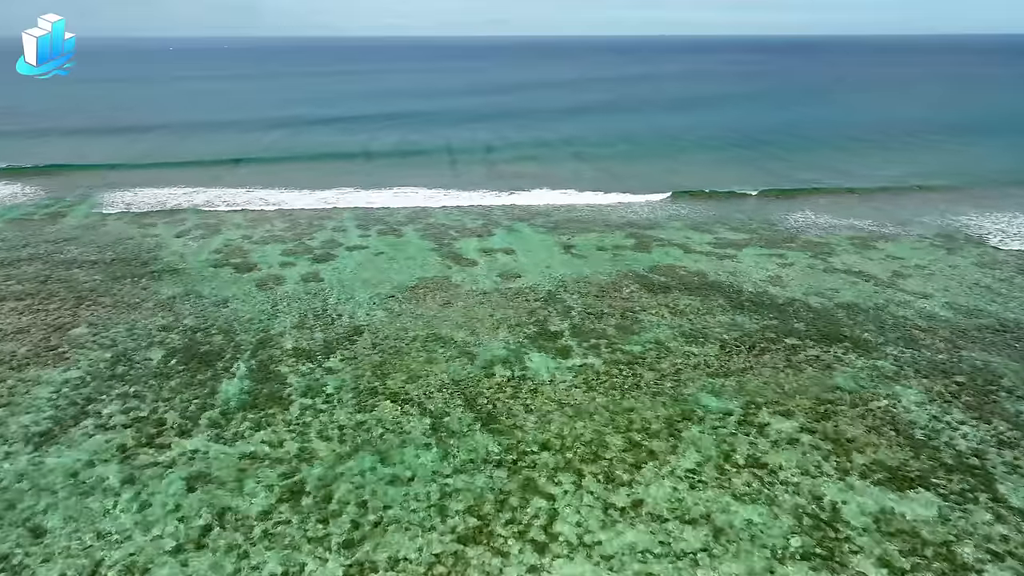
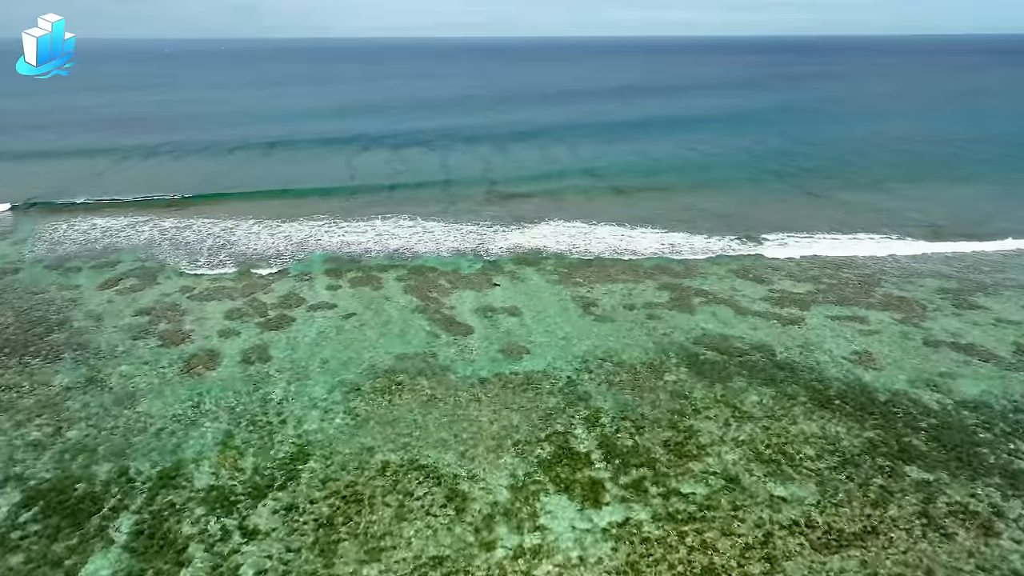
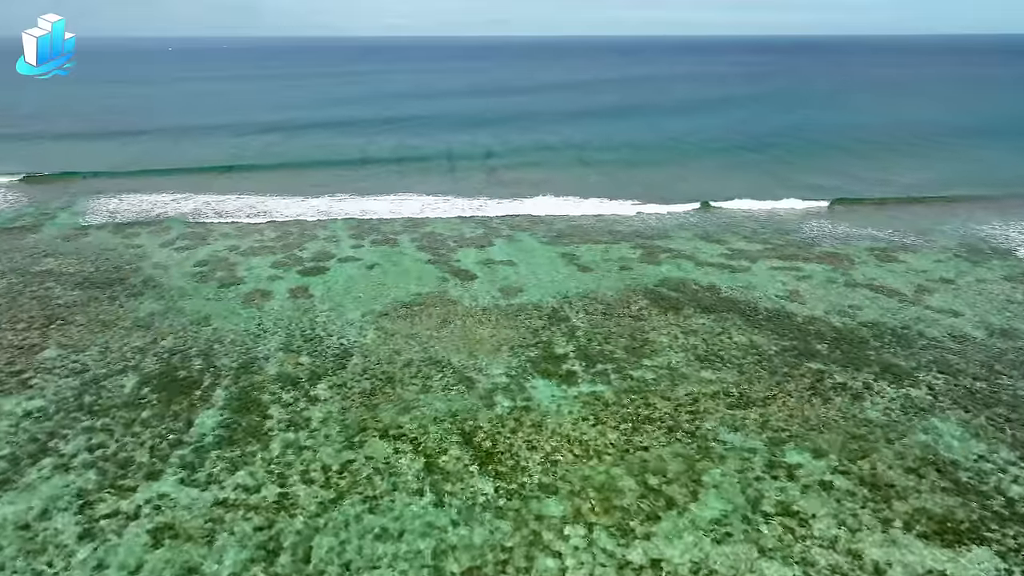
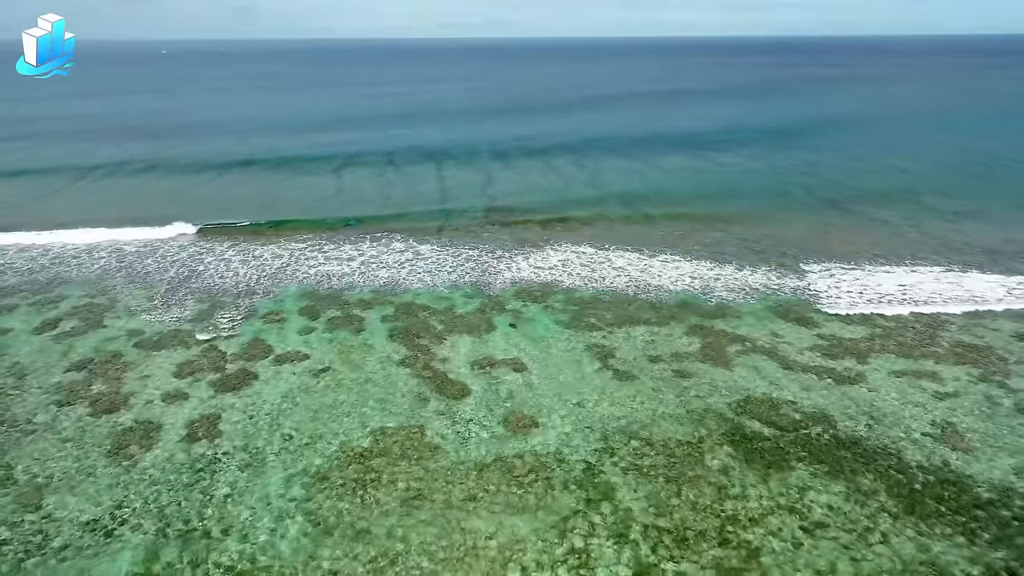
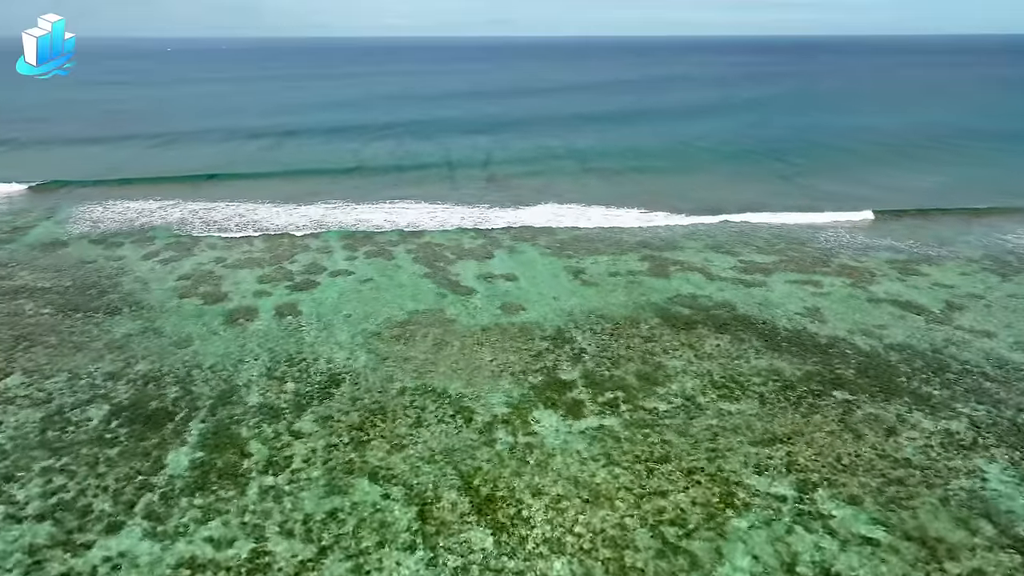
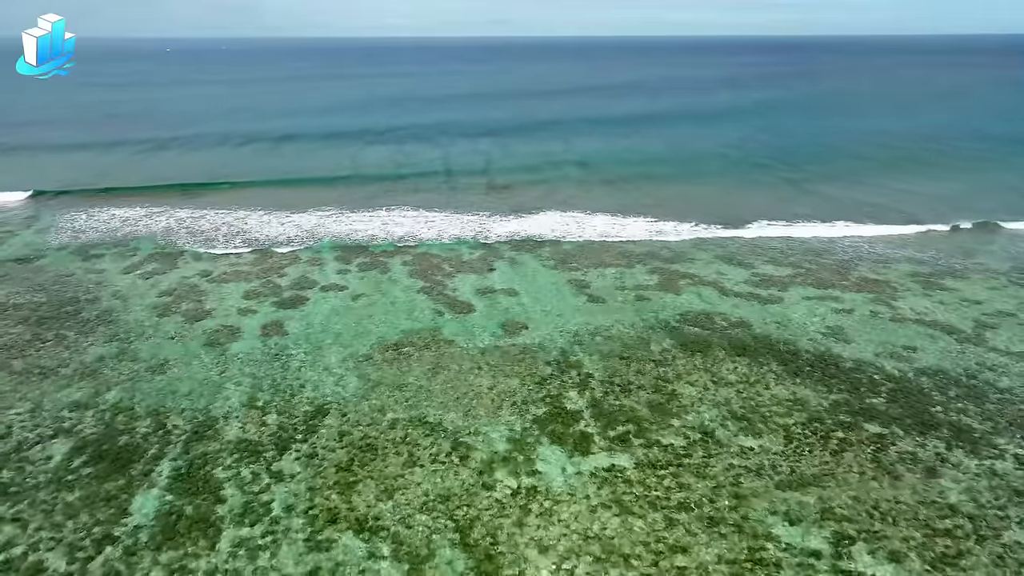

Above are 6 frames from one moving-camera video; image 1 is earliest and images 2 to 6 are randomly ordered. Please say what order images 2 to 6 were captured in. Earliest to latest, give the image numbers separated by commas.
3, 5, 6, 2, 4
